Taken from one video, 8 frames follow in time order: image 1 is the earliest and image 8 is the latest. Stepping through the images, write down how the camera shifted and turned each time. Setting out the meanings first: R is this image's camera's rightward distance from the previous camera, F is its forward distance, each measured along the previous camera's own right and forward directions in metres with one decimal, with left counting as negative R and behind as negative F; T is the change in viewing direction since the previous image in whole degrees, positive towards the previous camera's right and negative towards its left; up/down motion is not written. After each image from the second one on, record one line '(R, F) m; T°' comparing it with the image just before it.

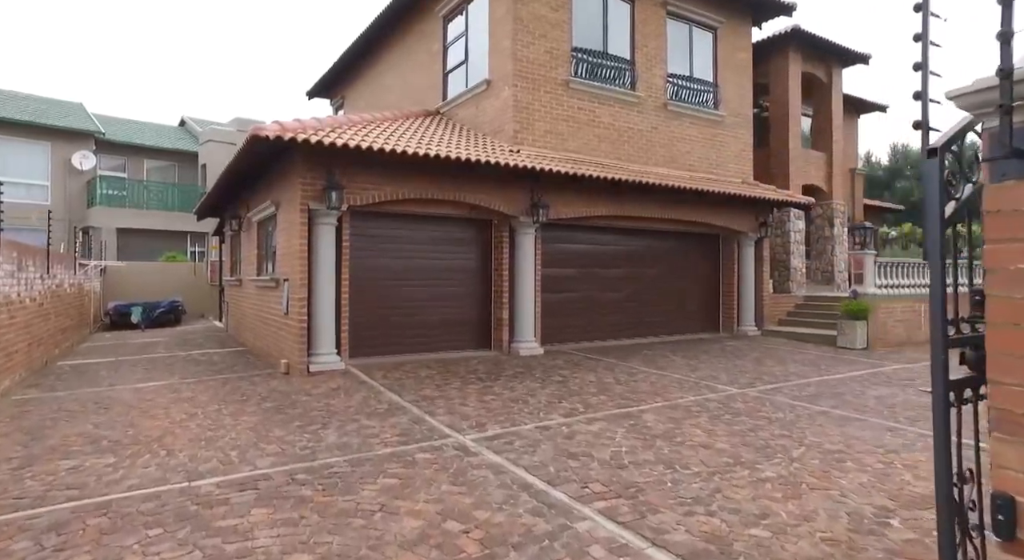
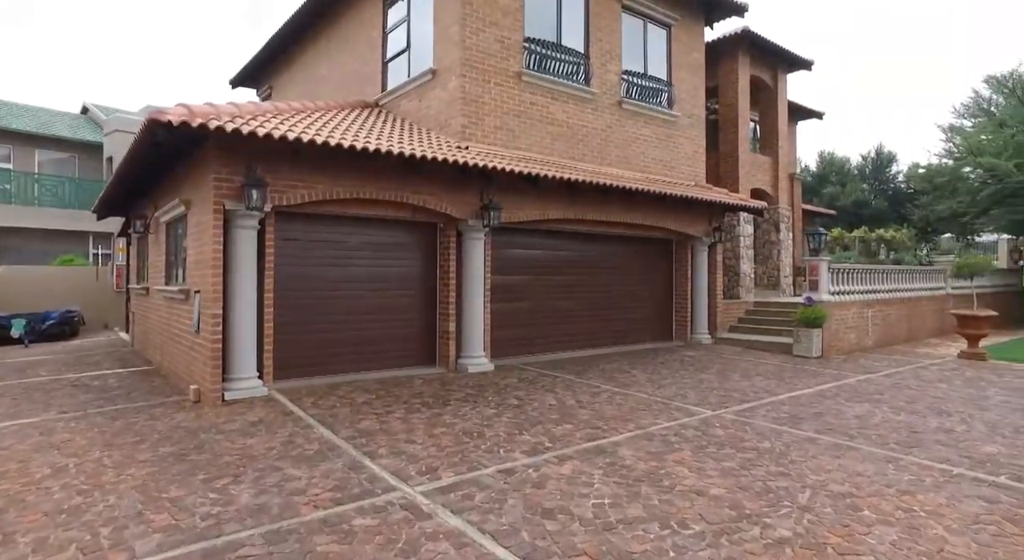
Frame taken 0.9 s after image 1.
(-0.2, +0.9) m; +6°
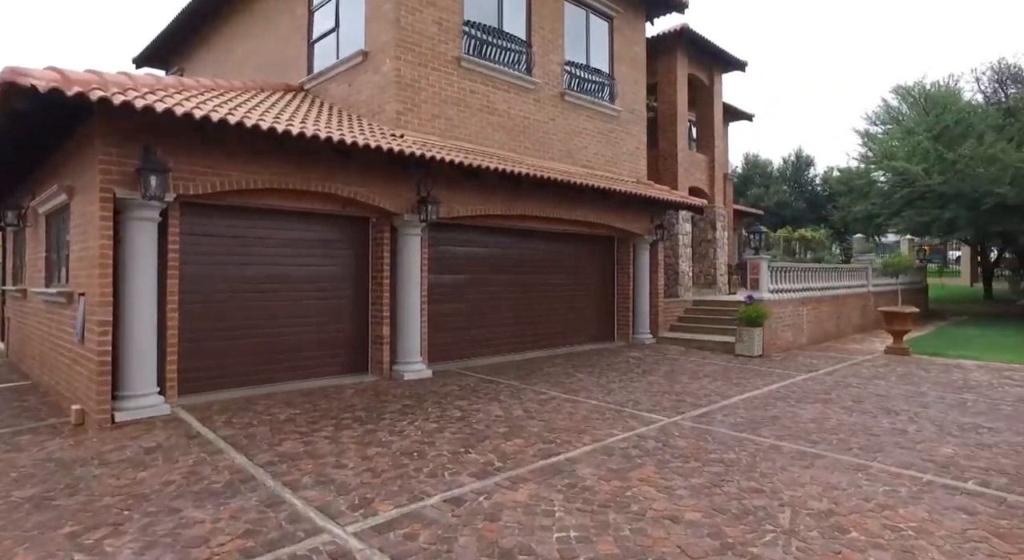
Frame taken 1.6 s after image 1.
(-0.1, +0.6) m; +6°
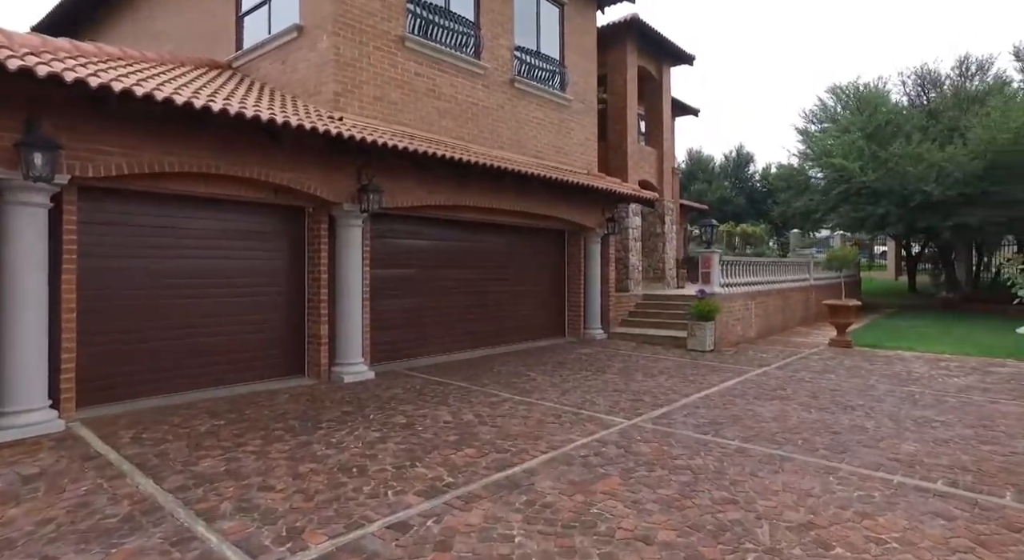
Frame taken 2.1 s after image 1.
(0.0, +0.5) m; +5°
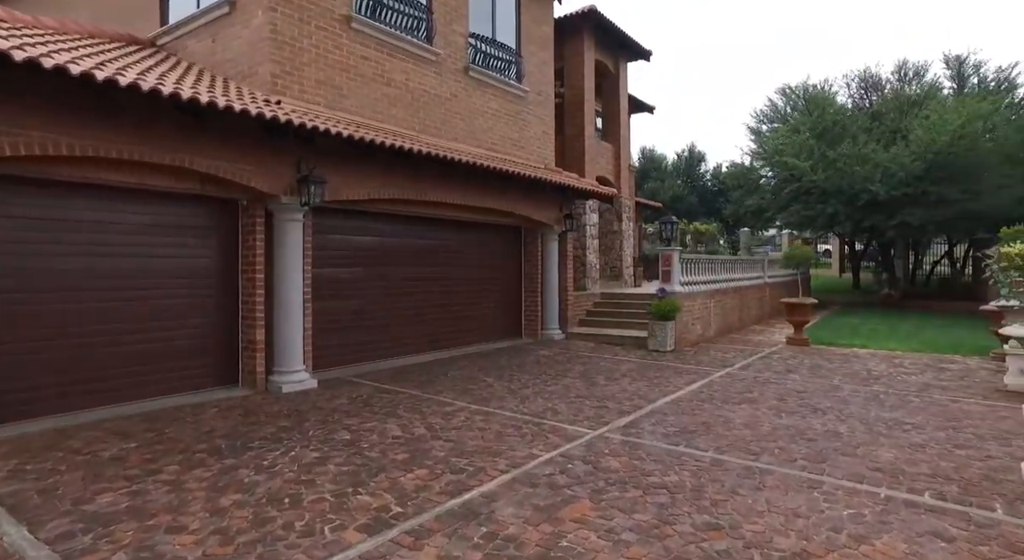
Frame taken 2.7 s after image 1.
(0.0, +0.5) m; +4°
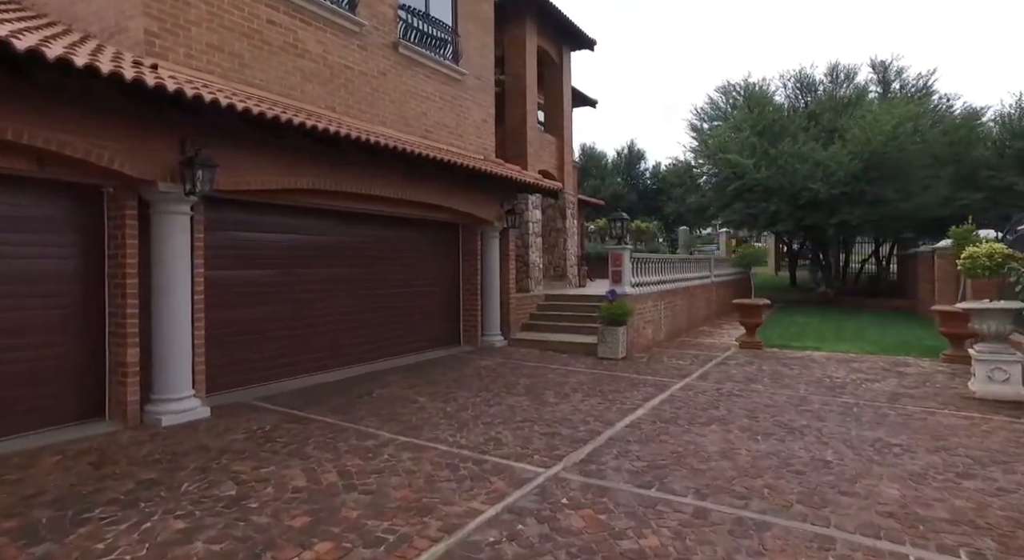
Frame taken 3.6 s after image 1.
(0.0, +1.1) m; +6°
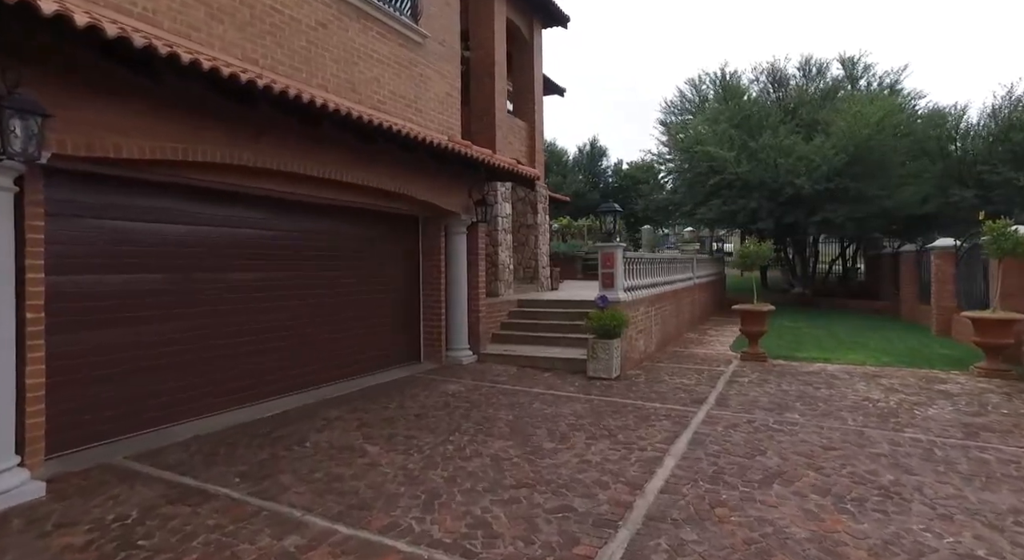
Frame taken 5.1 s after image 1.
(-0.3, +1.8) m; +4°
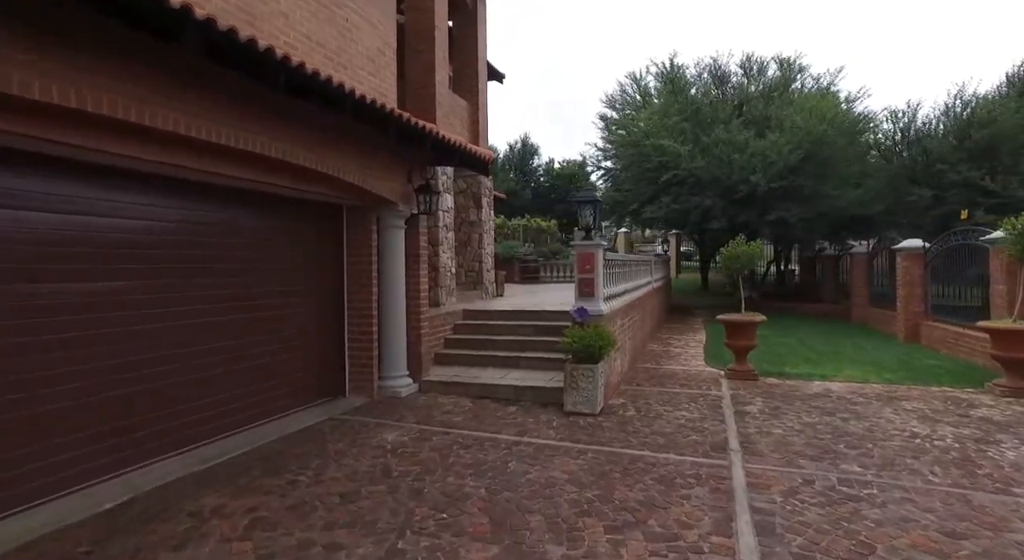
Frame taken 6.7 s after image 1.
(-0.4, +2.1) m; +7°
